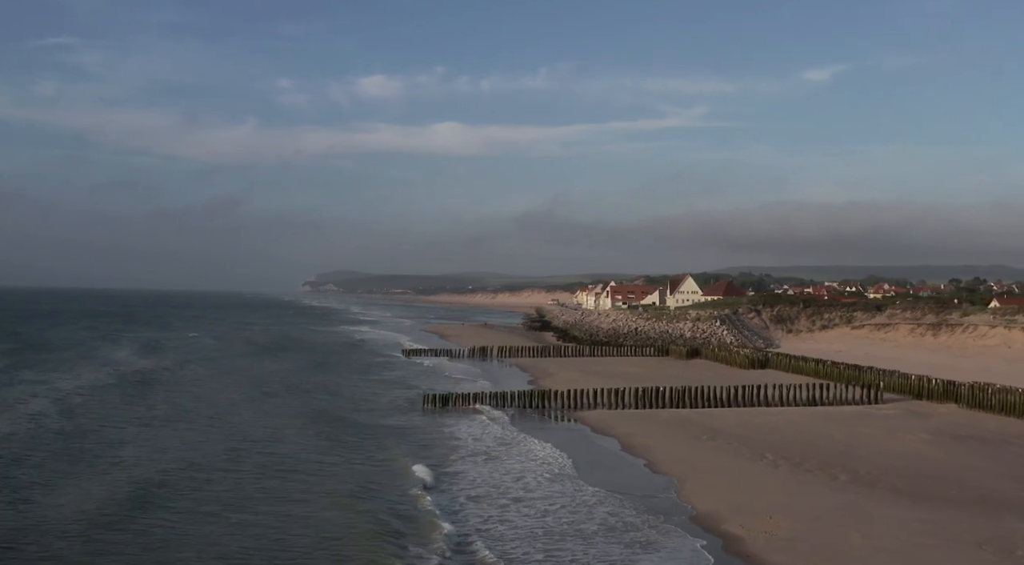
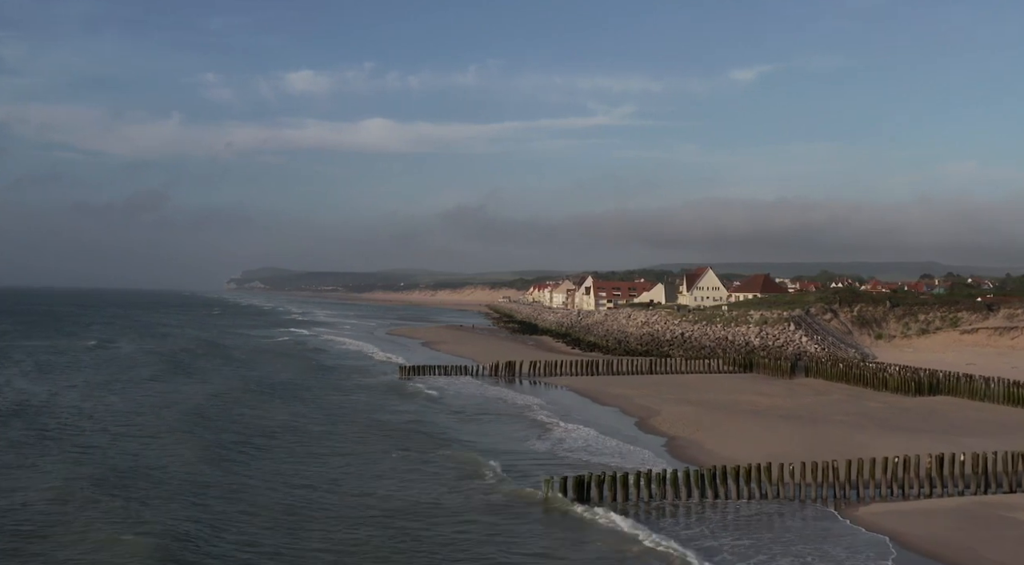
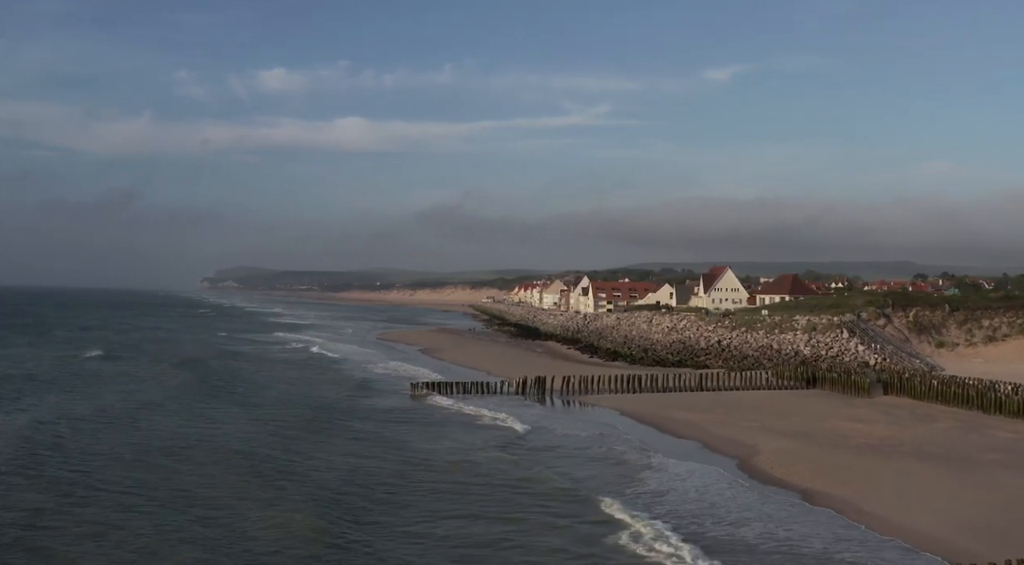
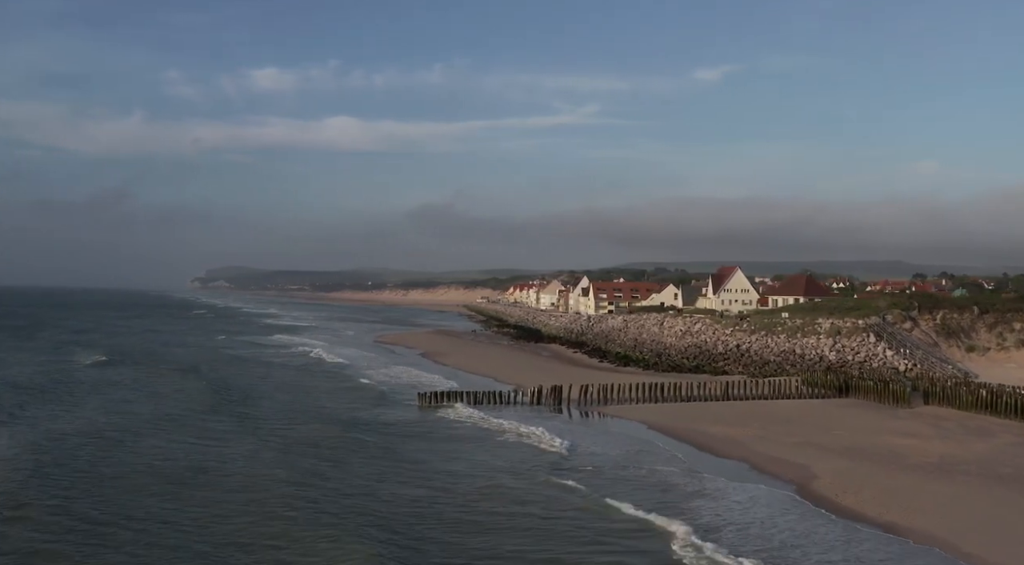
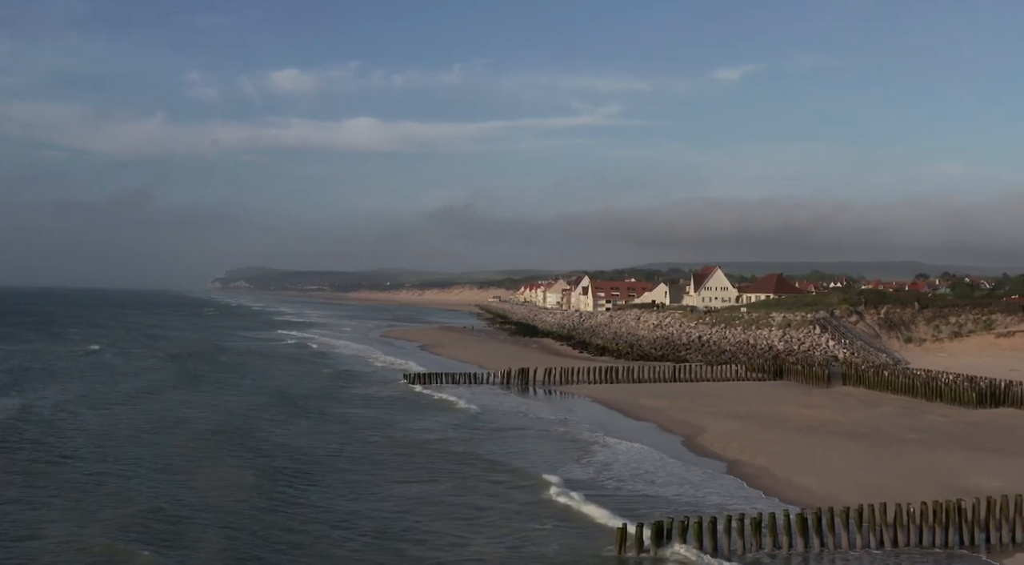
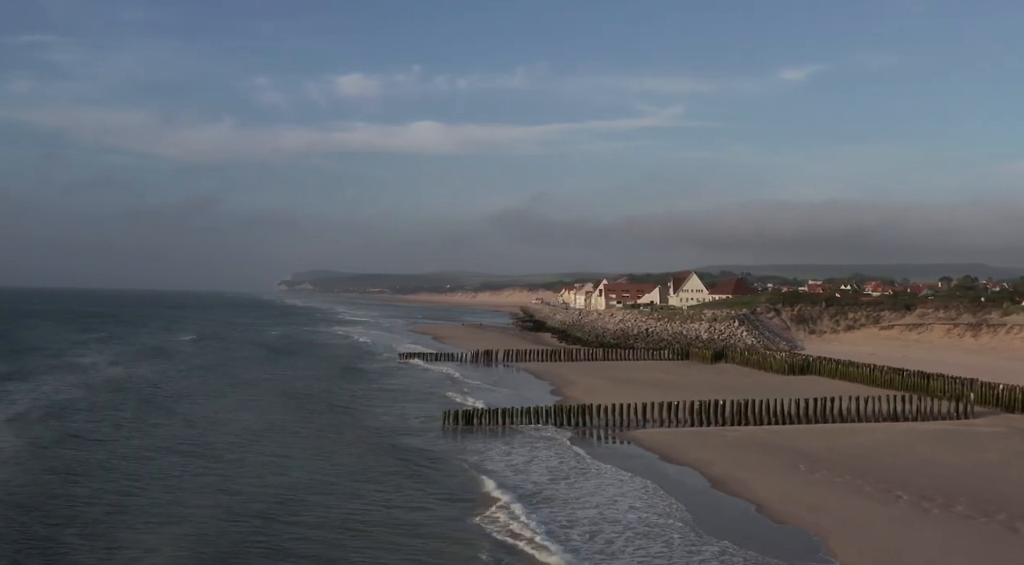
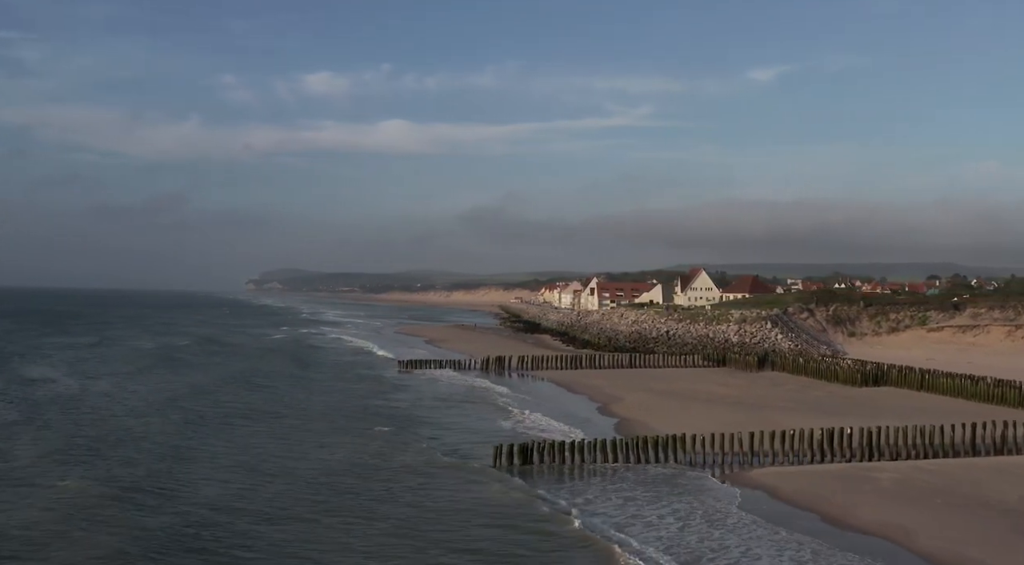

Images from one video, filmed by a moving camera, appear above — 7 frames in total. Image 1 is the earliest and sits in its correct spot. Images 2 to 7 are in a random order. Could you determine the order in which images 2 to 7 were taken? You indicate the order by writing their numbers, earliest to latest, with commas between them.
6, 7, 2, 5, 3, 4
